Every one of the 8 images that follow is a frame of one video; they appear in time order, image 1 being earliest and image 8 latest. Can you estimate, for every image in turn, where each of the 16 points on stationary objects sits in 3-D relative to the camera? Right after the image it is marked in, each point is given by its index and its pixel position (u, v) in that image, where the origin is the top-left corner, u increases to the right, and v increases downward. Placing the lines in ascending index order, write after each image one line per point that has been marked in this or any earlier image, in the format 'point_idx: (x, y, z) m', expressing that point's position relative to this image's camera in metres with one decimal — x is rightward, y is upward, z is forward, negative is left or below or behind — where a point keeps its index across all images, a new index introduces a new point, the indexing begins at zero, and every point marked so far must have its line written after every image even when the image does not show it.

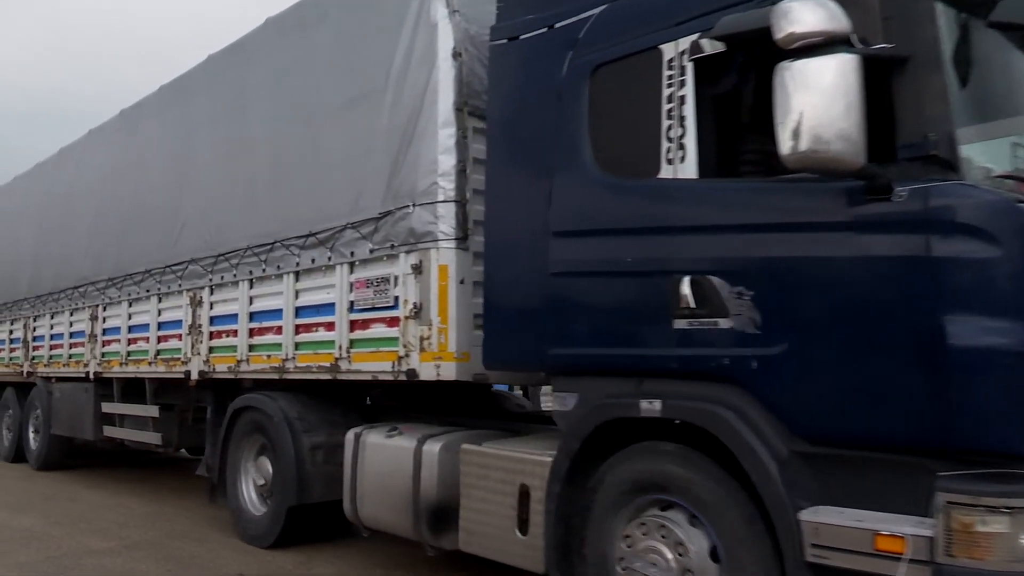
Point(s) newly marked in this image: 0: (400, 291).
0: (-0.7, 0.0, +5.0) m
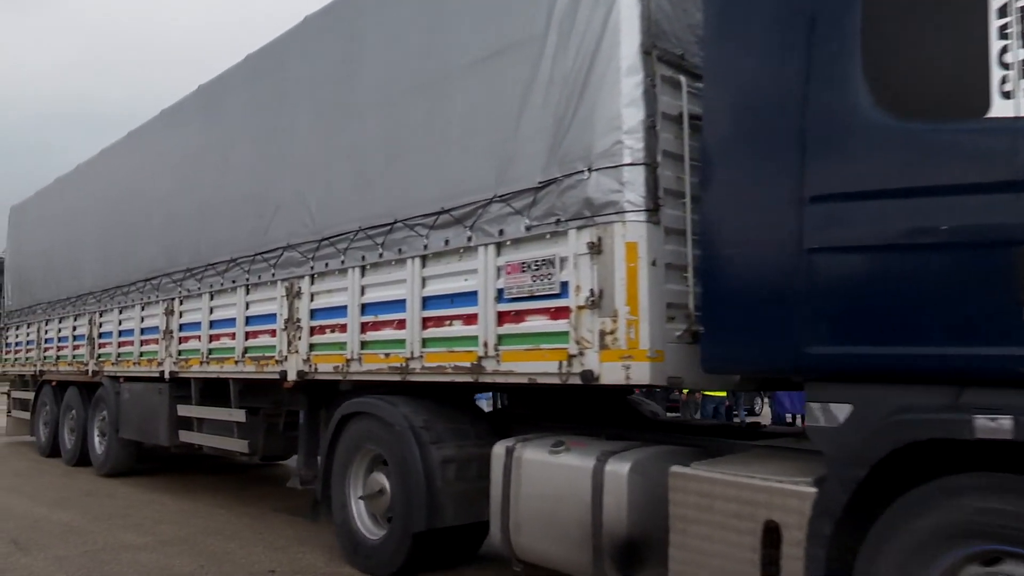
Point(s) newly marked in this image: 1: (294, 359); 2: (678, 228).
0: (+0.3, +0.1, +4.1) m
1: (-1.7, -0.5, +6.1) m
2: (+0.8, +0.3, +4.0) m
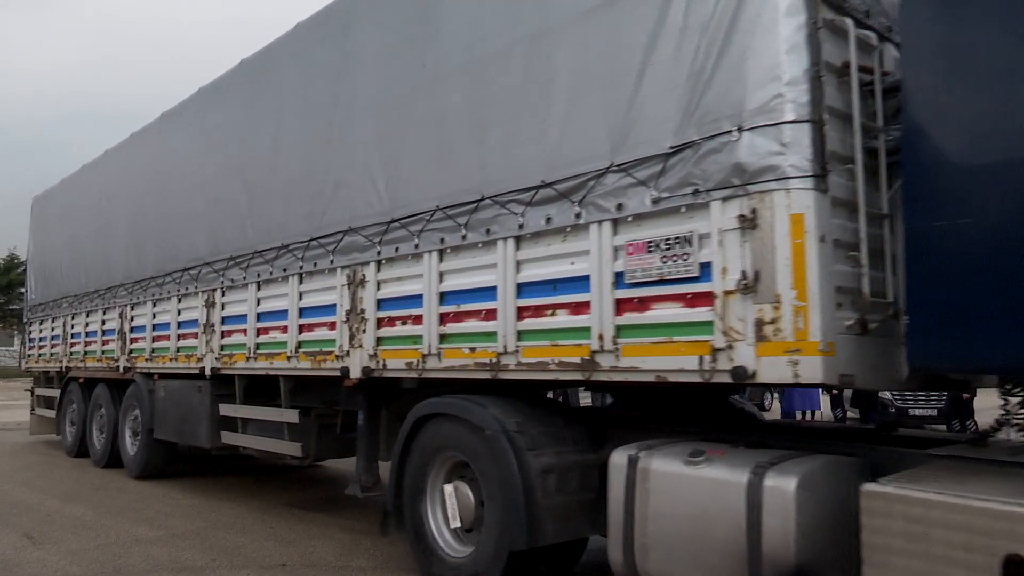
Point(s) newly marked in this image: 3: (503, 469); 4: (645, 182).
0: (+0.9, +0.1, +3.5) m
1: (-1.1, -0.5, +5.5) m
2: (+1.4, +0.4, +3.3) m
3: (0.0, -1.0, +4.3) m
4: (+0.6, +0.5, +3.8) m
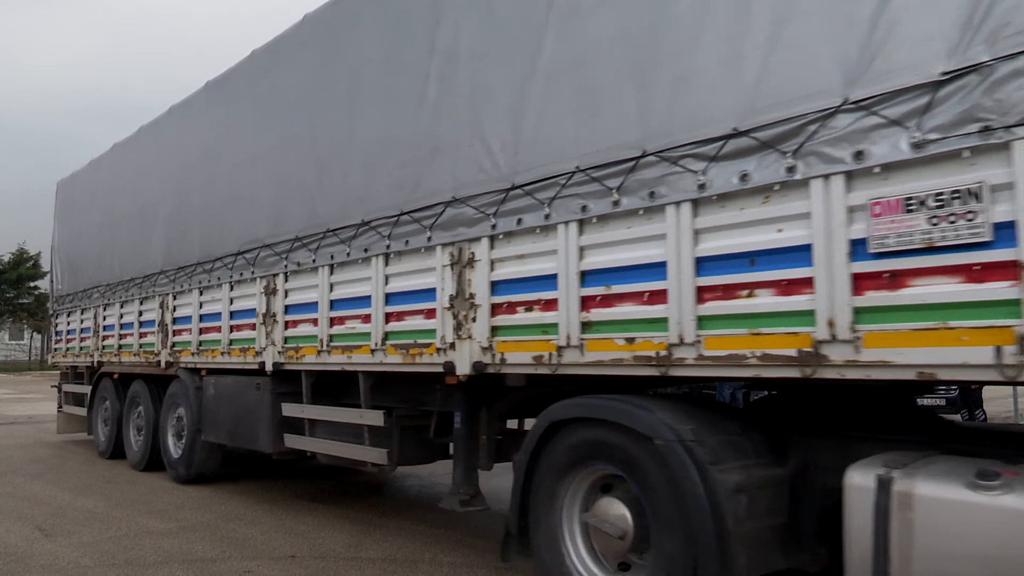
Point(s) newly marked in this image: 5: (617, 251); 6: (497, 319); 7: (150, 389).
0: (+1.6, +0.2, +2.6) m
1: (-0.3, -0.3, +4.7) m
2: (+2.2, +0.5, +2.5) m
3: (+0.7, -0.9, +3.5) m
4: (+1.4, +0.6, +2.9) m
5: (+0.5, +0.2, +3.9) m
6: (-0.1, -0.2, +4.5) m
7: (-4.2, -1.2, +9.3) m
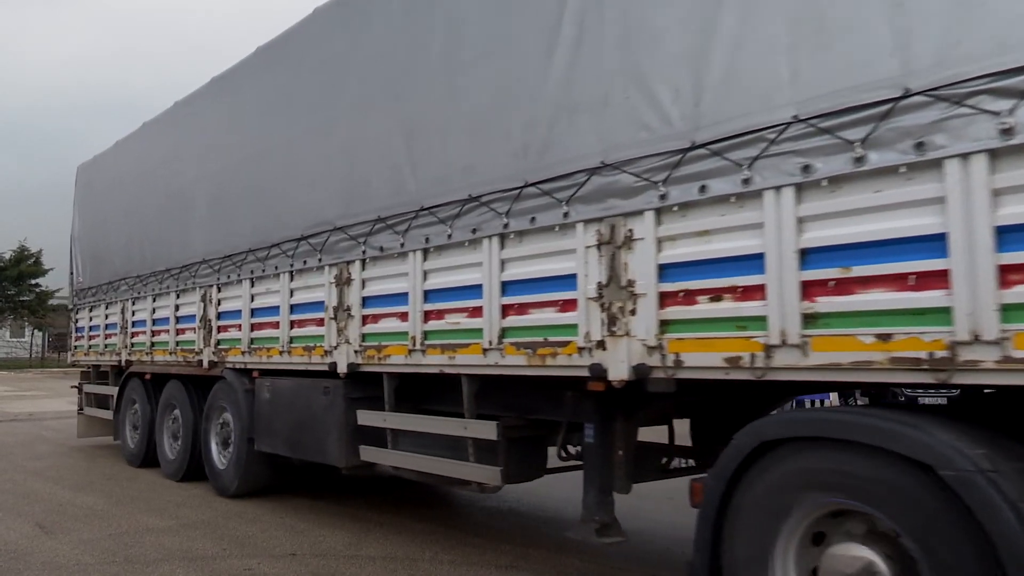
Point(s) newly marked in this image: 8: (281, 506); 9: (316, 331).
0: (+2.4, +0.3, +1.7) m
1: (+0.5, -0.3, +3.8) m
2: (+2.9, +0.5, +1.6) m
3: (+1.5, -0.8, +2.6) m
4: (+2.2, +0.7, +2.0) m
5: (+1.3, +0.3, +3.0) m
6: (+0.7, -0.1, +3.6) m
7: (-3.4, -1.1, +8.4) m
8: (-2.2, -2.1, +7.6) m
9: (-1.5, -0.3, +6.1) m
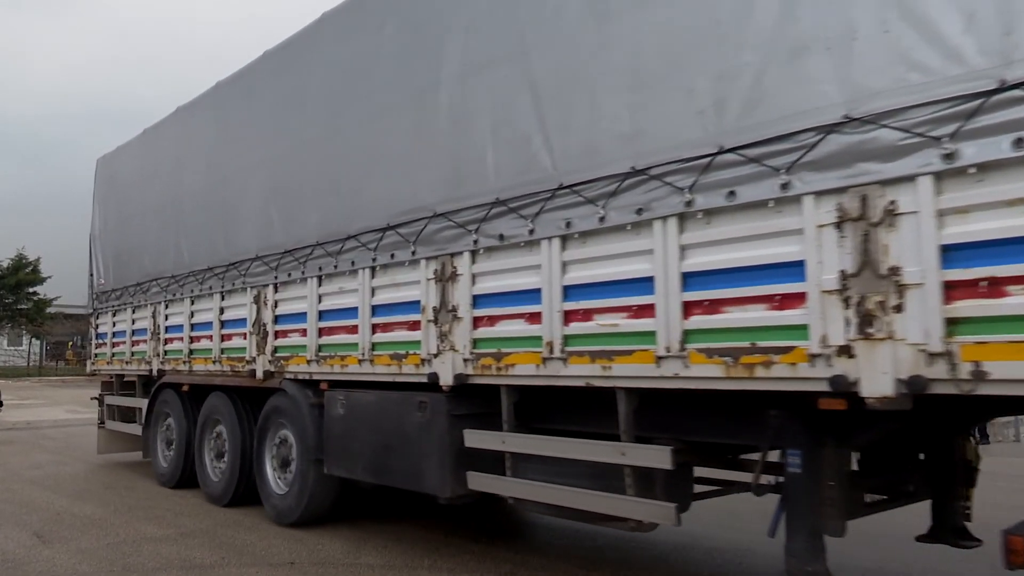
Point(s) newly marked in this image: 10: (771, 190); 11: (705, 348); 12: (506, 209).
0: (+3.3, +0.4, +0.9) m
1: (+1.4, -0.2, +2.9) m
2: (+3.8, +0.6, +0.7) m
3: (+2.4, -0.8, +1.7) m
4: (+3.0, +0.7, +1.1) m
5: (+2.1, +0.3, +2.1) m
6: (+1.5, -0.1, +2.7) m
7: (-2.6, -1.1, +7.5) m
8: (-1.3, -2.1, +6.7) m
9: (-0.7, -0.3, +5.2) m
10: (+1.1, +0.4, +3.3) m
11: (+0.9, -0.3, +3.5) m
12: (0.0, +0.4, +4.5) m
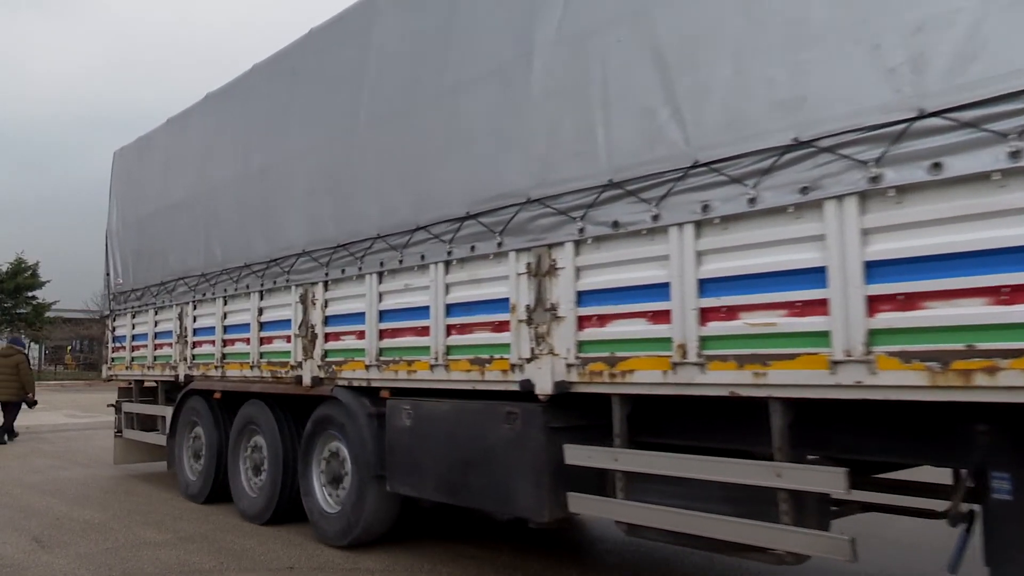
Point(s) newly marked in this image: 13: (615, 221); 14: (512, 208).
0: (+3.8, +0.4, +0.3) m
1: (+1.9, -0.2, +2.4) m
2: (+4.4, +0.7, +0.1) m
3: (+2.9, -0.7, +1.2) m
4: (+3.6, +0.8, +0.6) m
5: (+2.7, +0.3, +1.5) m
6: (+2.1, 0.0, +2.2) m
7: (-2.0, -1.1, +6.9) m
8: (-0.8, -2.0, +6.1) m
9: (-0.1, -0.3, +4.6) m
10: (+1.6, +0.4, +2.7) m
11: (+1.4, -0.2, +2.9) m
12: (+0.5, +0.5, +3.9) m
13: (+0.5, +0.3, +3.9) m
14: (0.0, +0.4, +4.5) m
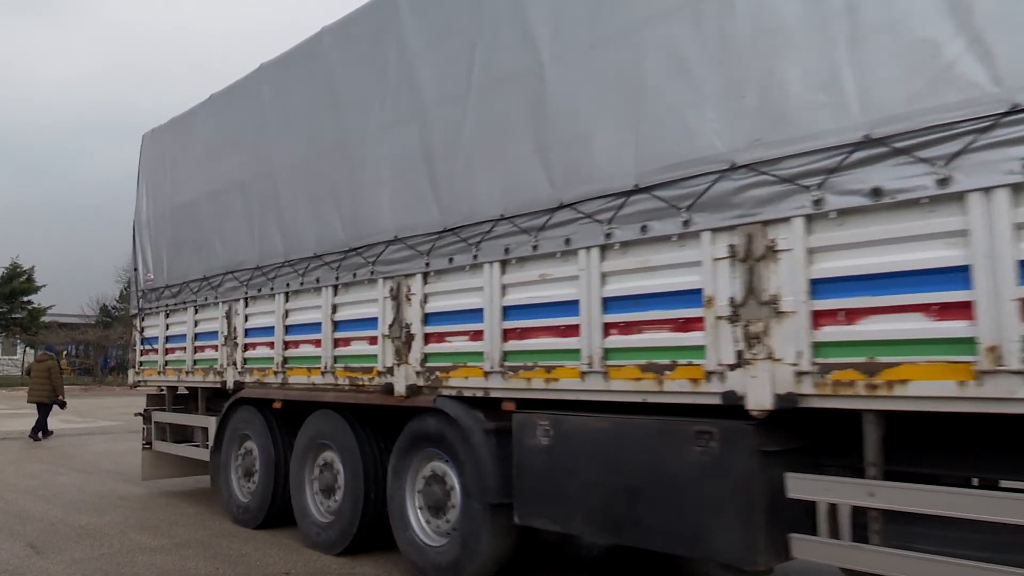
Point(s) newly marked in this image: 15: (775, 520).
0: (+4.7, +0.5, -0.6) m
1: (+2.8, -0.1, +1.5) m
2: (+5.3, +0.7, -0.7) m
3: (+3.8, -0.7, +0.3) m
4: (+4.5, +0.8, -0.3) m
5: (+3.6, +0.4, +0.7) m
6: (+3.0, 0.0, +1.3) m
7: (-1.2, -1.0, +6.0) m
8: (+0.1, -2.0, +5.2) m
9: (+0.8, -0.2, +3.7) m
10: (+2.5, +0.5, +1.8) m
11: (+2.3, -0.2, +2.0) m
12: (+1.4, +0.5, +3.0) m
13: (+1.4, +0.4, +3.1) m
14: (+0.9, +0.5, +3.6) m
15: (+1.1, -1.0, +3.5) m
